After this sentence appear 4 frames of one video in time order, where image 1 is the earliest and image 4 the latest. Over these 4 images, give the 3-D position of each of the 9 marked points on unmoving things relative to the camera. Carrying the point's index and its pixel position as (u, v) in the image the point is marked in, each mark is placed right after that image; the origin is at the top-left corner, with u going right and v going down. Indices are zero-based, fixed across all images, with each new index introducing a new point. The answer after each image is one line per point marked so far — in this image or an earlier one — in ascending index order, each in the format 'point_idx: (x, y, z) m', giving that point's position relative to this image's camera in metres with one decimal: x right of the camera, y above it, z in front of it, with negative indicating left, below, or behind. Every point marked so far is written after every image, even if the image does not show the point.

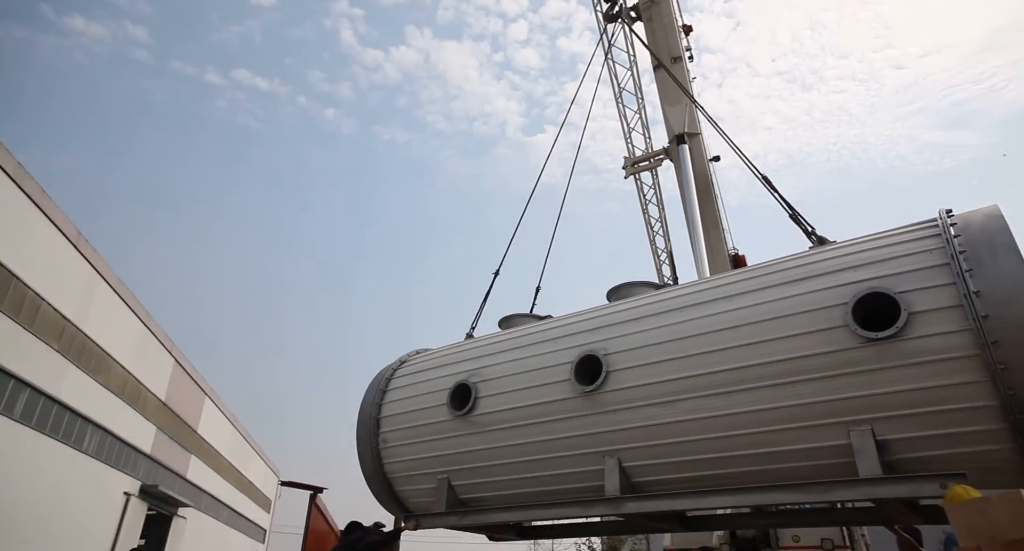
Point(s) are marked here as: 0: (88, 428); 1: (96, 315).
0: (-12.1, -4.3, +18.6) m
1: (-11.6, -0.7, +17.9) m
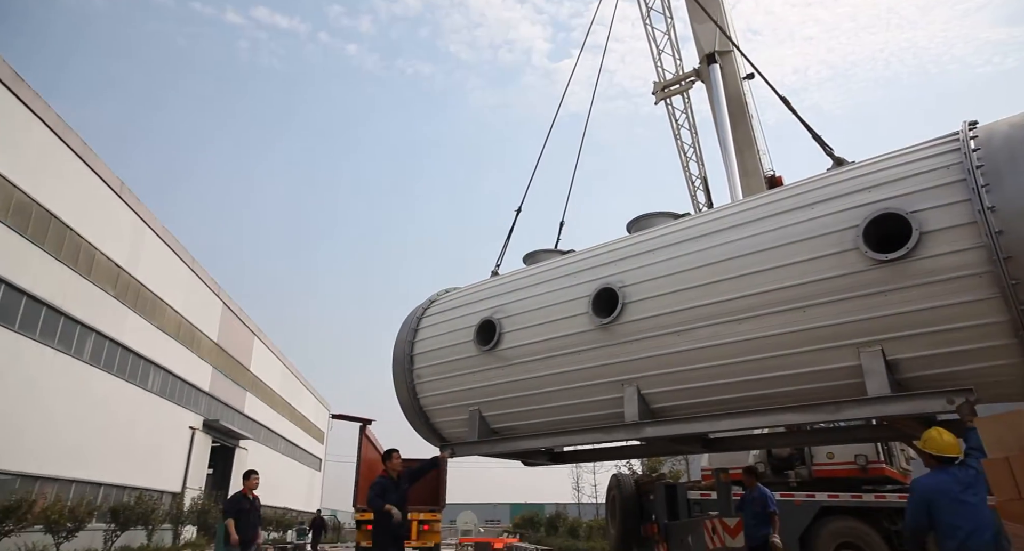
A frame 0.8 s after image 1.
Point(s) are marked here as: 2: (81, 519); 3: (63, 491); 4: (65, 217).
0: (-11.4, -2.9, +20.2) m
1: (-11.1, +0.5, +19.1) m
2: (-10.0, -5.7, +14.5) m
3: (-11.2, -5.4, +15.7) m
4: (-10.8, +1.7, +15.1) m
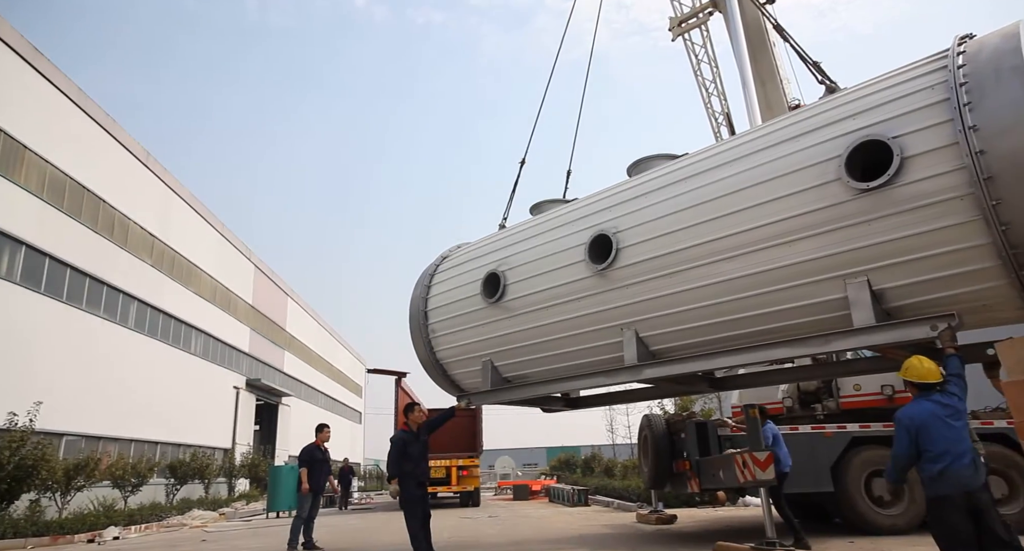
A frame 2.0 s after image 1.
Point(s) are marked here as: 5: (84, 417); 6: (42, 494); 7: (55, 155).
0: (-10.9, -2.0, +22.1) m
1: (-10.8, +1.4, +20.7) m
2: (-9.5, -5.1, +16.6) m
3: (-10.7, -4.8, +17.9) m
4: (-10.7, +2.2, +16.6) m
5: (-10.5, -3.5, +15.9) m
6: (-9.4, -4.4, +12.9) m
7: (-10.7, +2.9, +15.2) m
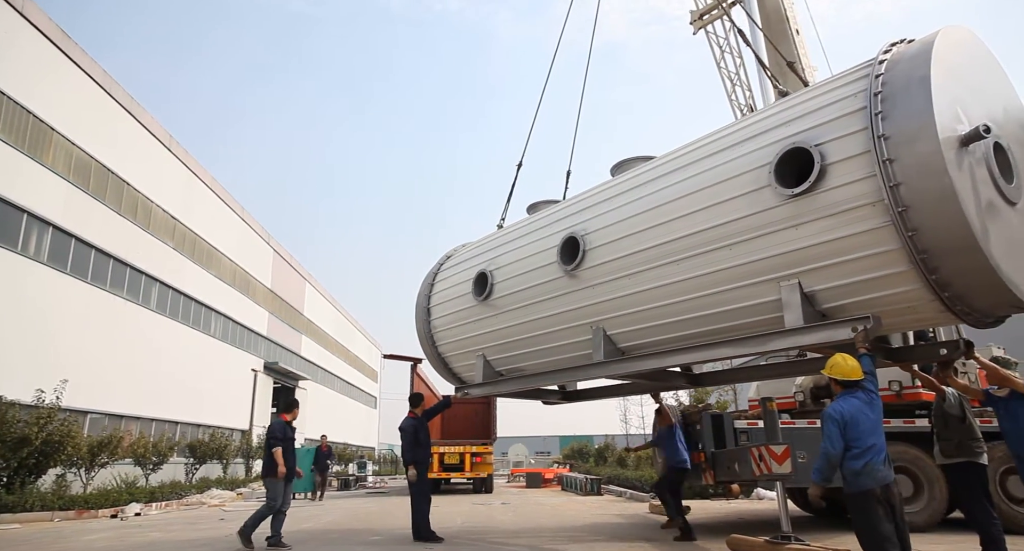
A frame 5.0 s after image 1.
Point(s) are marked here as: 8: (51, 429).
0: (-10.5, -1.5, +22.8) m
1: (-10.4, +1.9, +21.3) m
2: (-9.3, -4.8, +17.3) m
3: (-10.5, -4.4, +18.6) m
4: (-10.4, +2.6, +17.2) m
5: (-10.3, -3.1, +16.6) m
6: (-9.4, -4.1, +13.6) m
7: (-10.4, +3.3, +15.8) m
8: (-8.6, -2.9, +12.1) m
